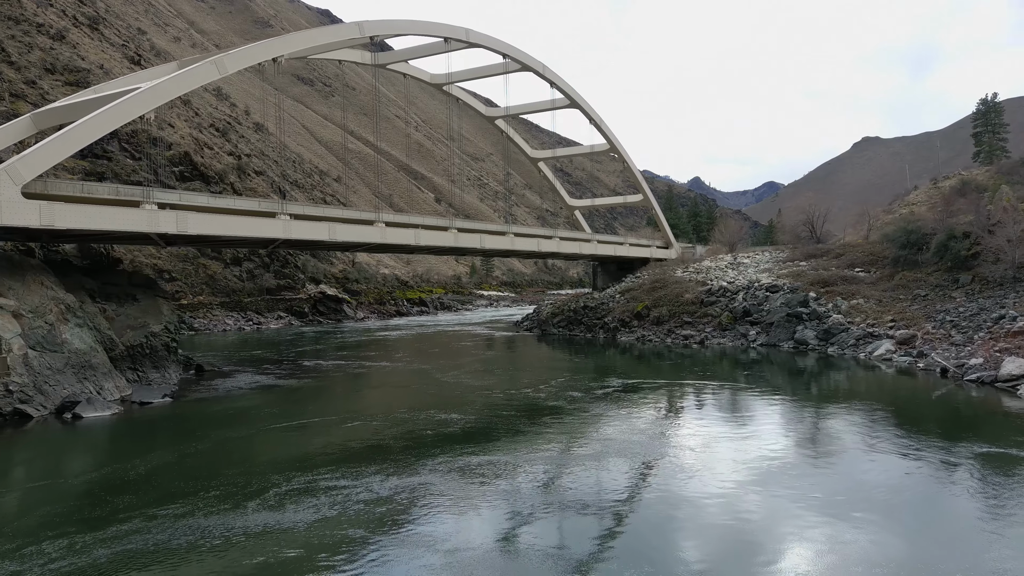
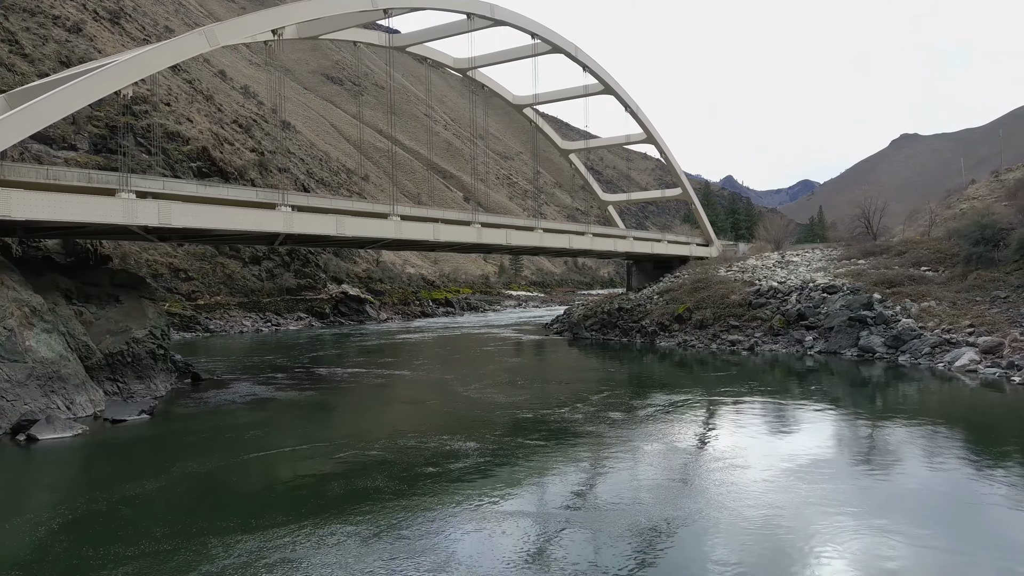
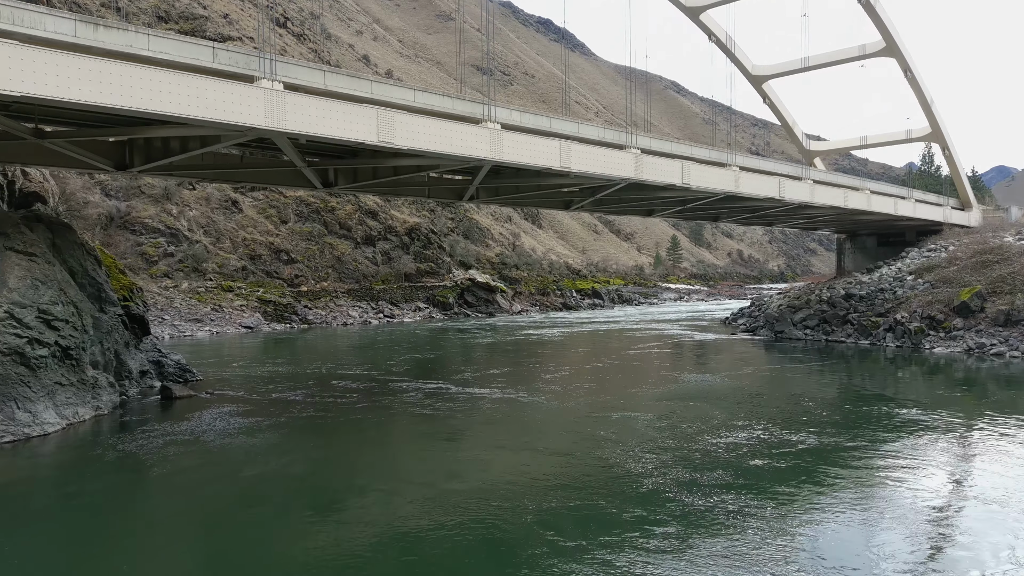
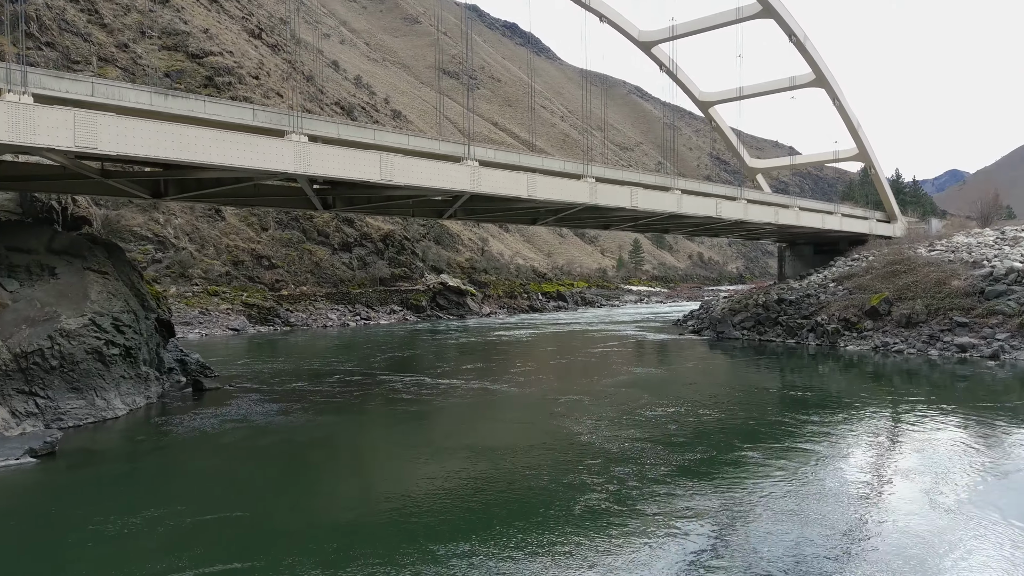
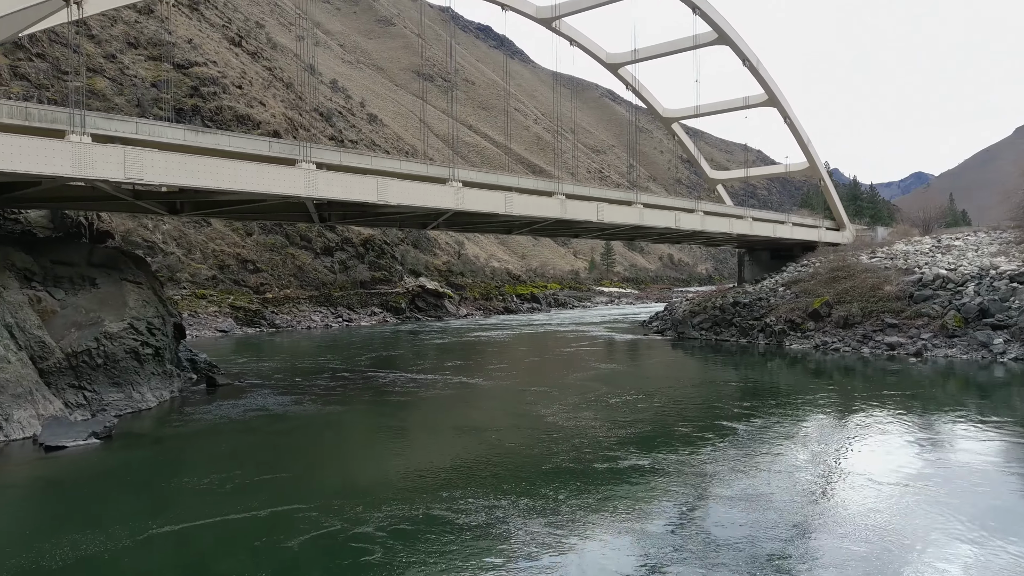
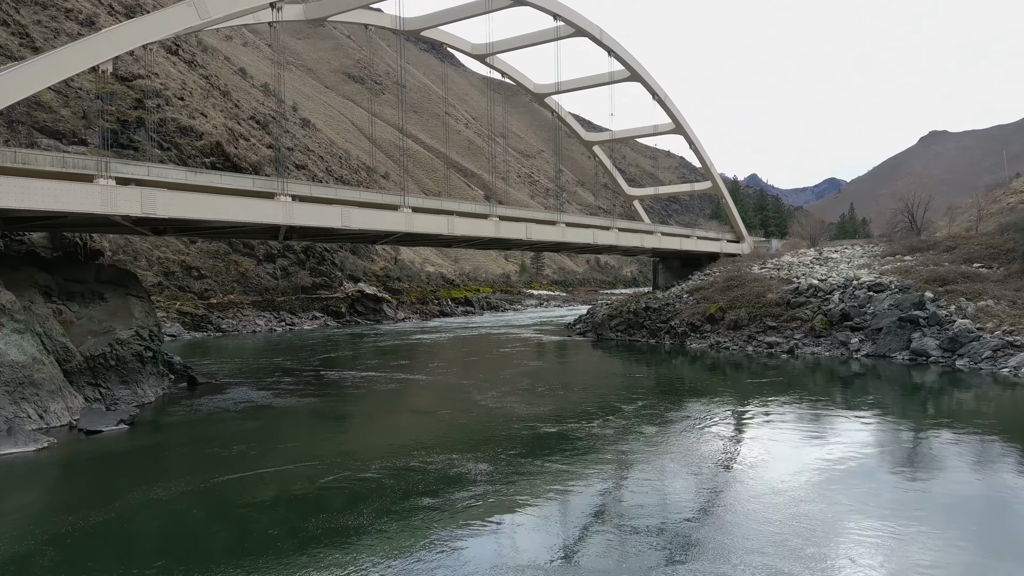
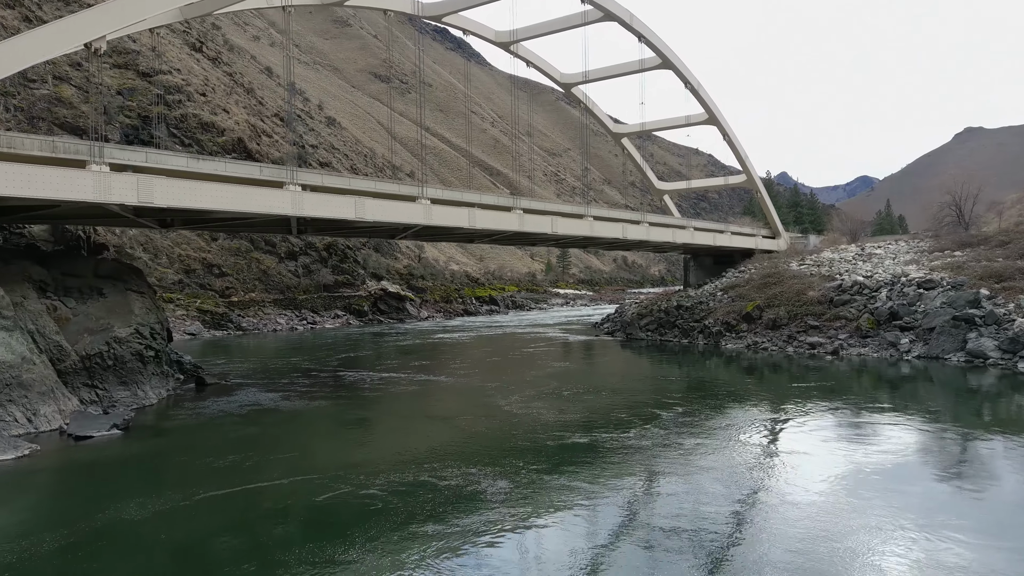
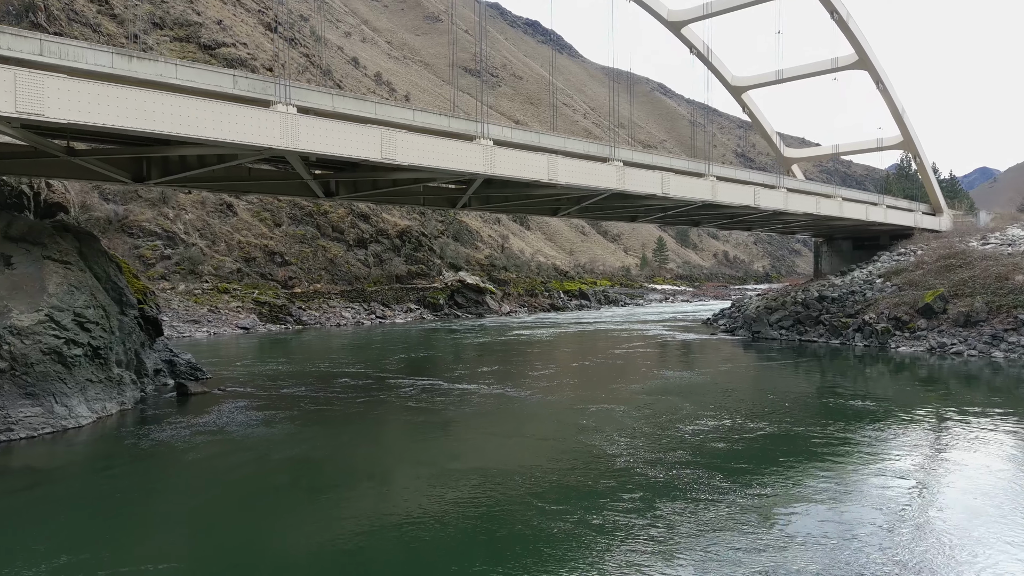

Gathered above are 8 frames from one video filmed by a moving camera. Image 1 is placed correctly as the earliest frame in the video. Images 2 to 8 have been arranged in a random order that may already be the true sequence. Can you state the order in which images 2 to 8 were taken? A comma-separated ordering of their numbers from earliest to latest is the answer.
2, 6, 7, 5, 4, 8, 3
